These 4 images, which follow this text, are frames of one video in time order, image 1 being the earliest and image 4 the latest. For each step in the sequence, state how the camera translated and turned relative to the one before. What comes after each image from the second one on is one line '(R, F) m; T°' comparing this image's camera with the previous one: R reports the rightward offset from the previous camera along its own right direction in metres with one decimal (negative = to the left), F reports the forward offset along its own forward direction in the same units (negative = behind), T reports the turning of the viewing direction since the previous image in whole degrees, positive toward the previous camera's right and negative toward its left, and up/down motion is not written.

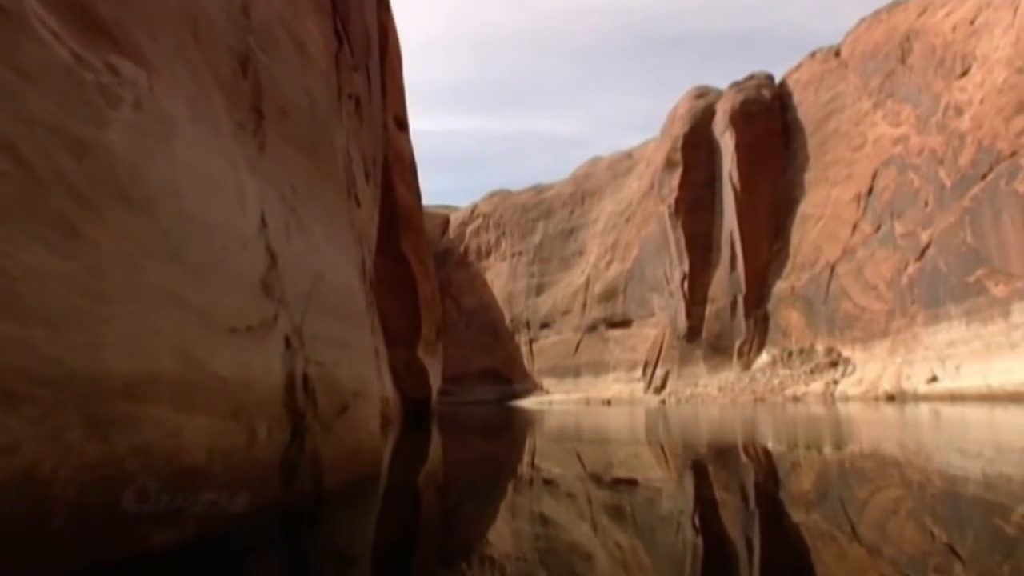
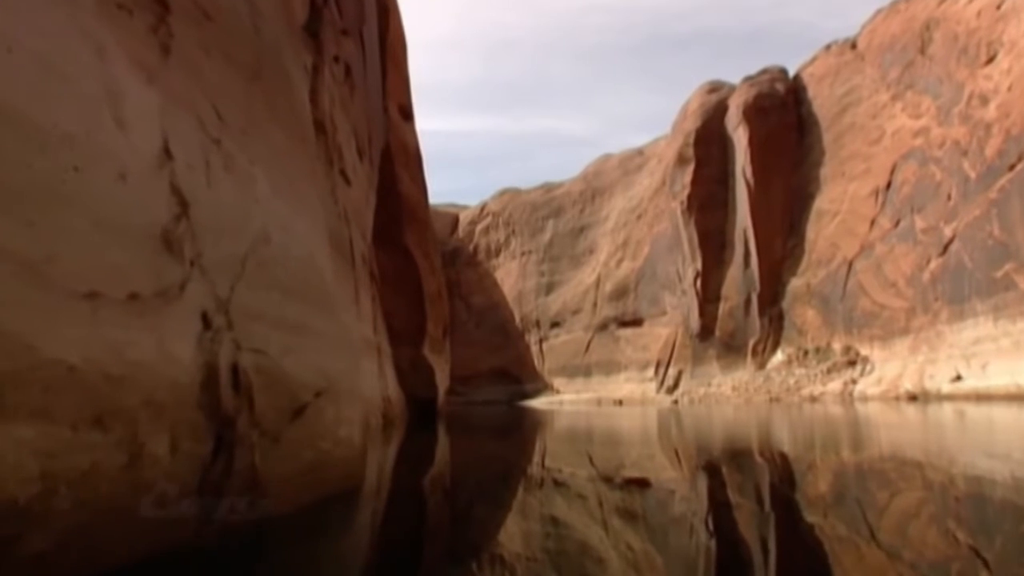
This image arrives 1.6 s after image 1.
(0.0, +0.6) m; -1°
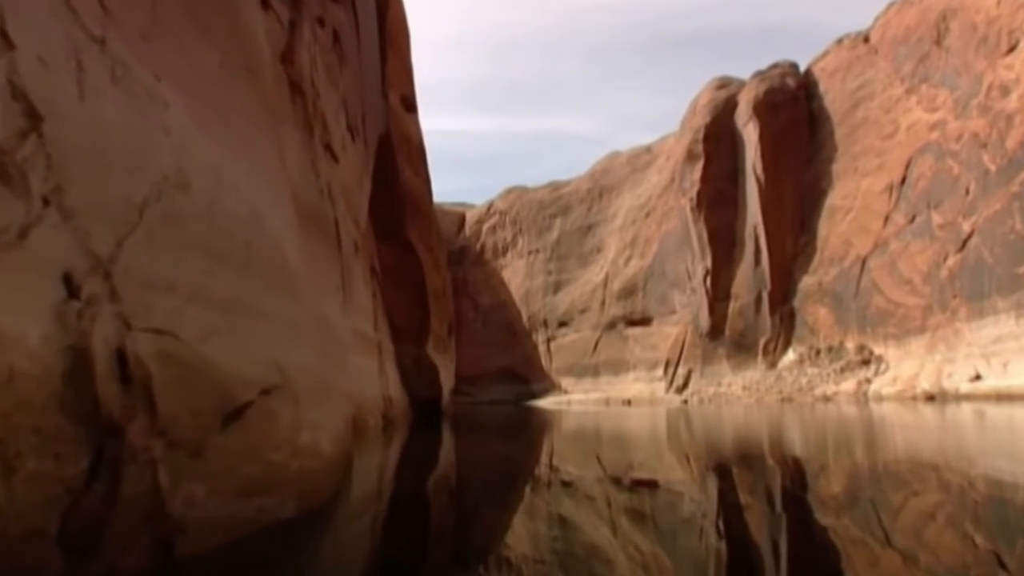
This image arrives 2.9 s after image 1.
(0.0, +0.5) m; 0°
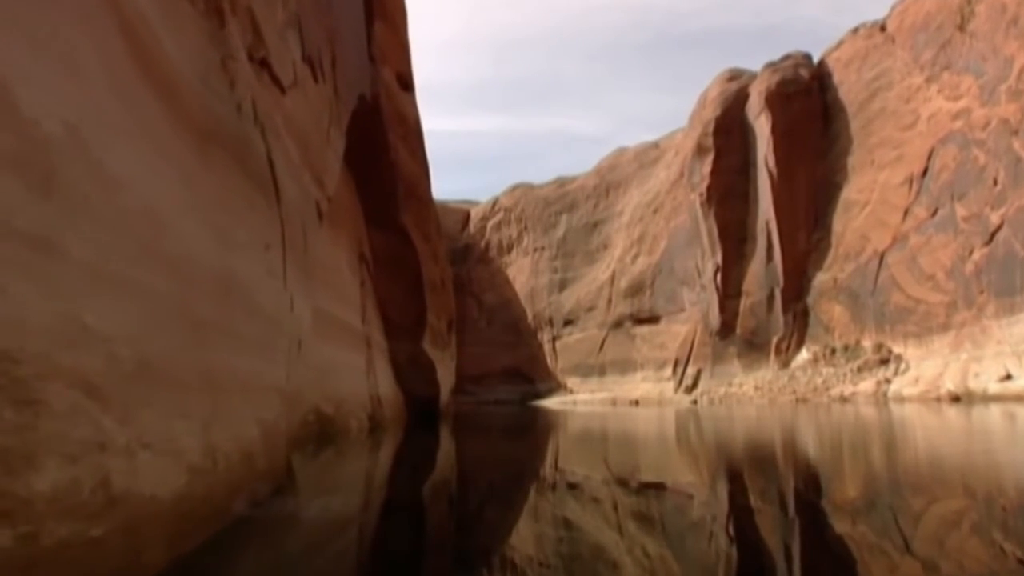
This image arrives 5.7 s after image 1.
(0.0, +1.0) m; 0°
